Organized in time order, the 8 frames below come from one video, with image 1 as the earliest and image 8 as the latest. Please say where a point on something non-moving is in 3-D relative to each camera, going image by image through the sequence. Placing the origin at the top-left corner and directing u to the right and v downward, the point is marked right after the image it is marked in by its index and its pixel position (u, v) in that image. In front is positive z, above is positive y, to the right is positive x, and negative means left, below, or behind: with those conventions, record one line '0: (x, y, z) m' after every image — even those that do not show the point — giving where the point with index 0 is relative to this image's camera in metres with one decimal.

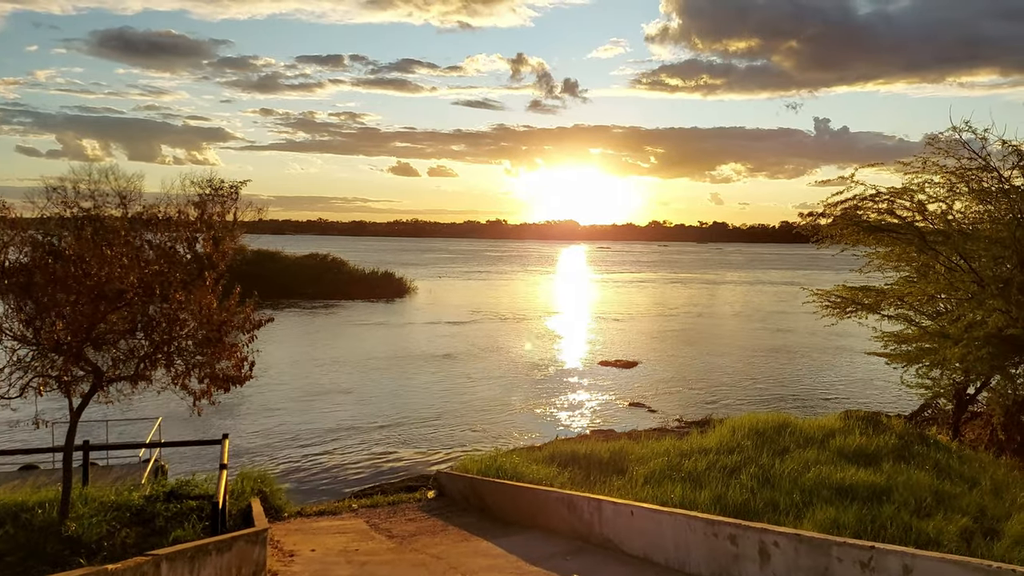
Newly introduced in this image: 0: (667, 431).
0: (+3.4, -3.4, +15.2) m
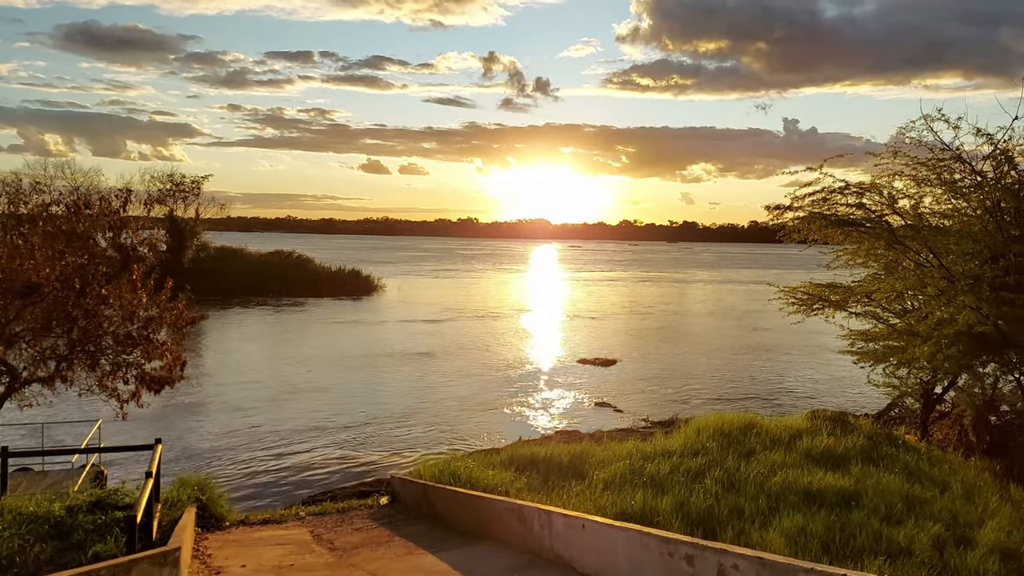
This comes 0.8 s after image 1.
0: (+2.6, -3.3, +14.9) m
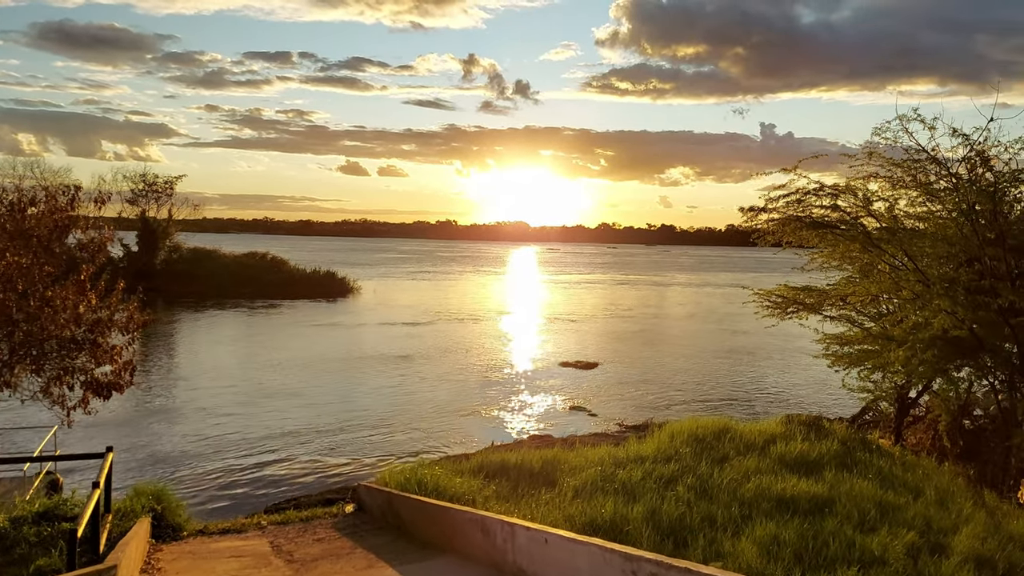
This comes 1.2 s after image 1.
0: (+2.0, -3.3, +14.8) m
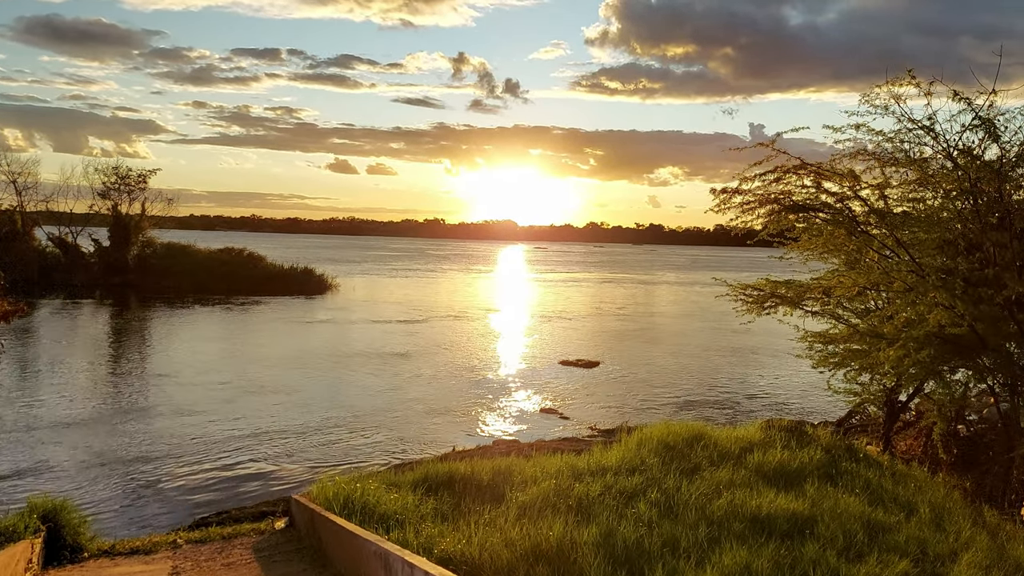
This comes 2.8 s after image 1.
0: (+1.4, -3.3, +14.2) m
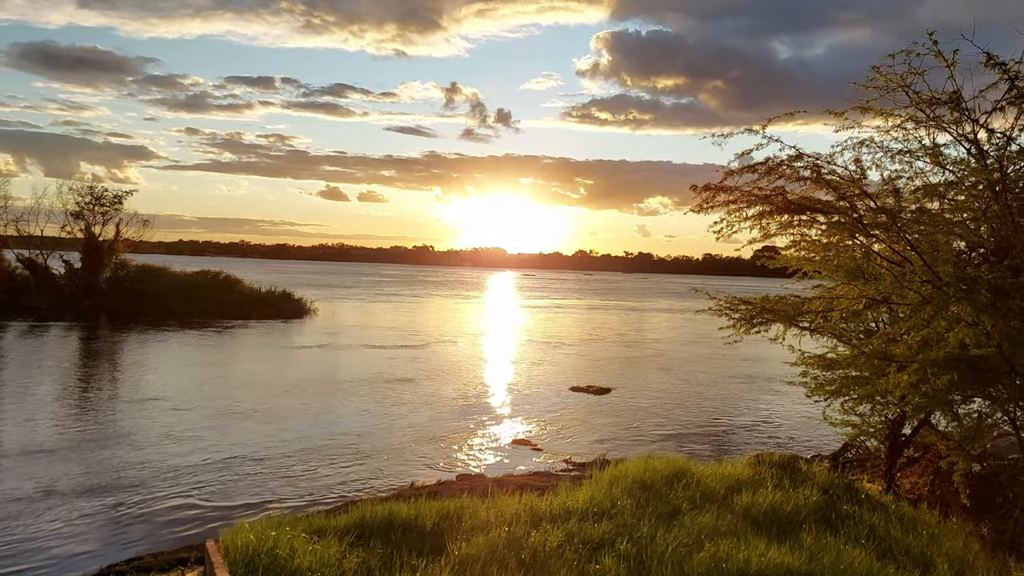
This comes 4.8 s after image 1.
0: (+0.9, -3.7, +13.3) m
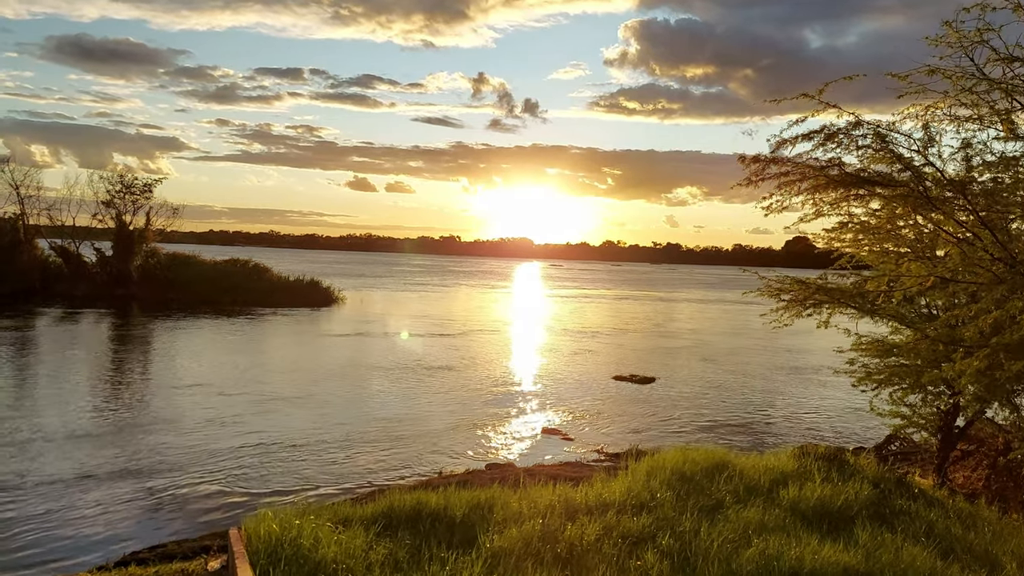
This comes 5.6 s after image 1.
0: (+1.5, -3.5, +13.1) m
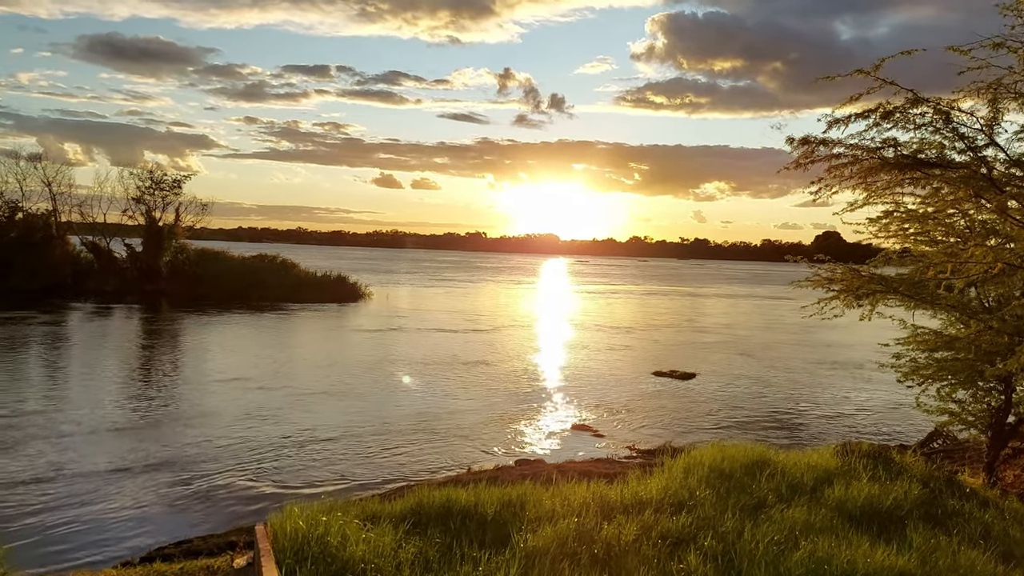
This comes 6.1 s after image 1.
0: (+2.0, -3.4, +12.9) m
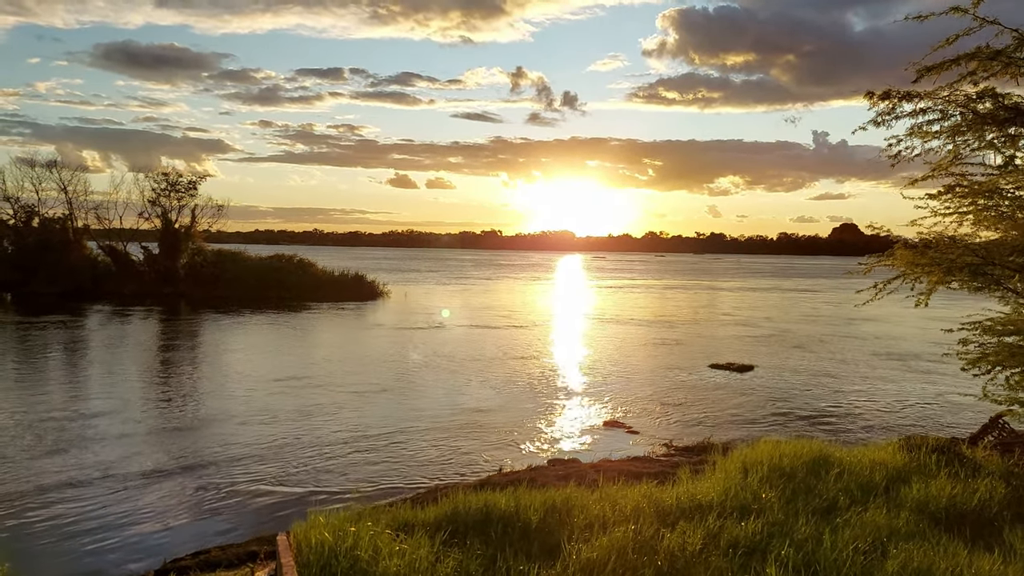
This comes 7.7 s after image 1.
0: (+2.5, -3.2, +12.4) m
